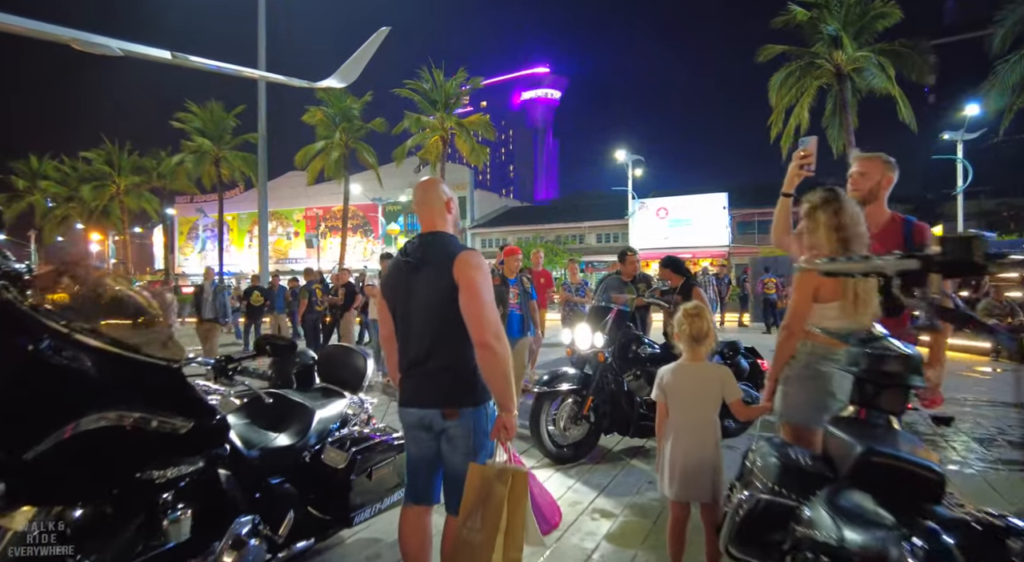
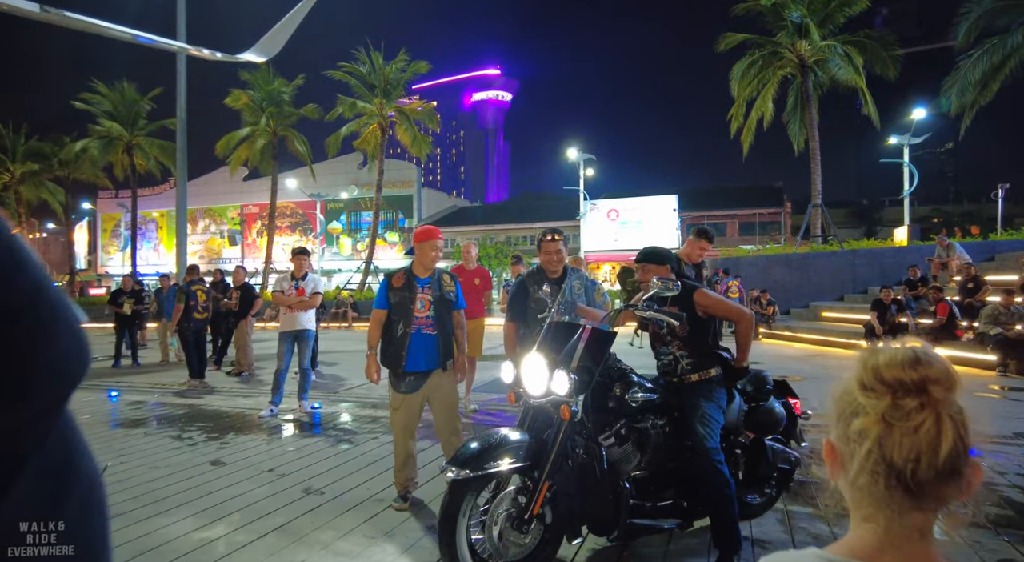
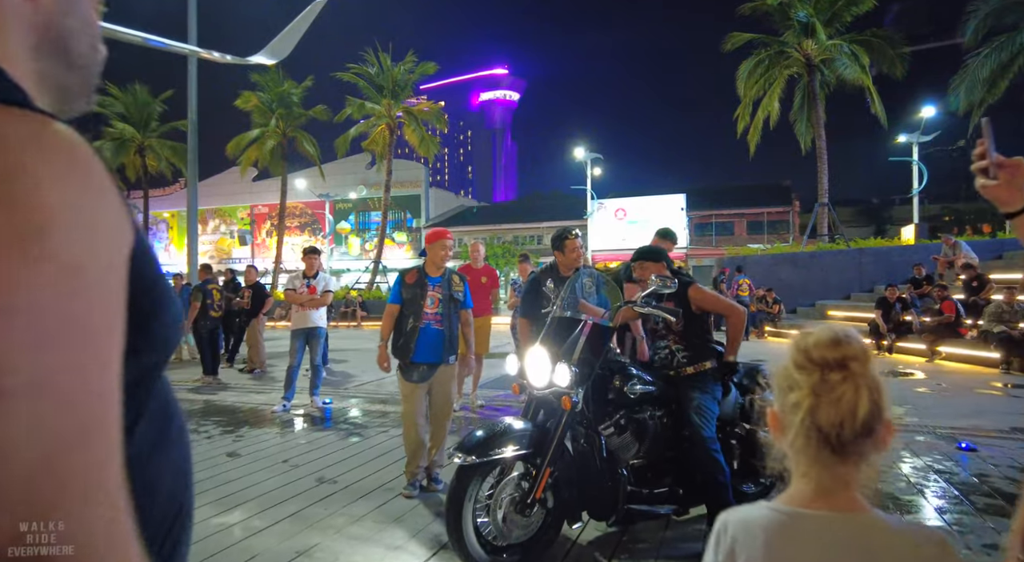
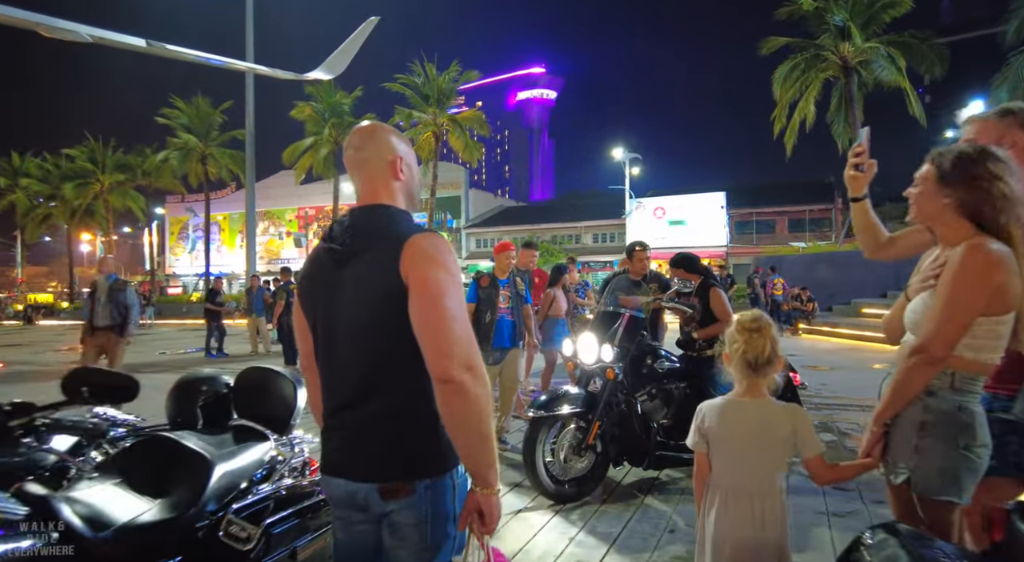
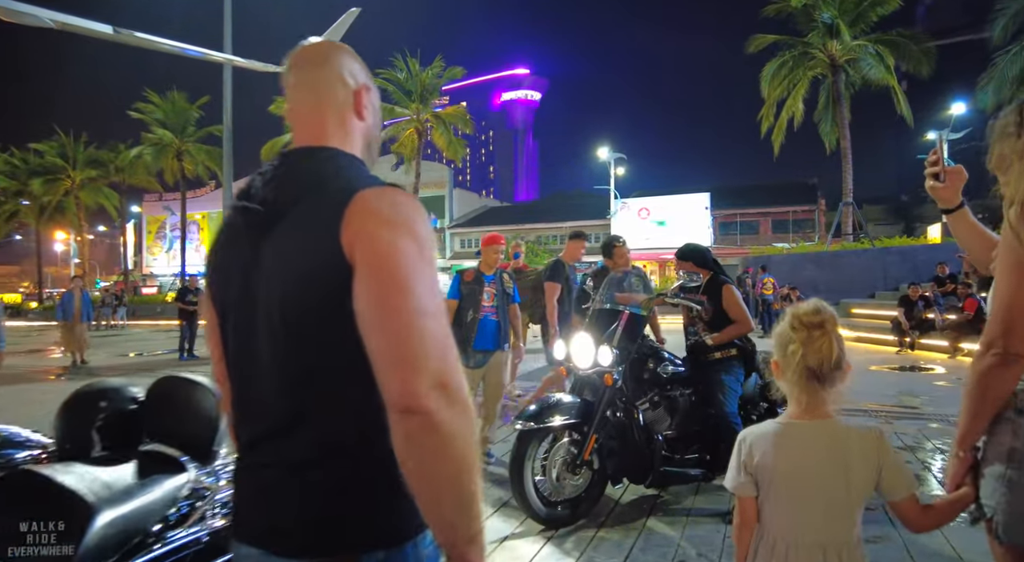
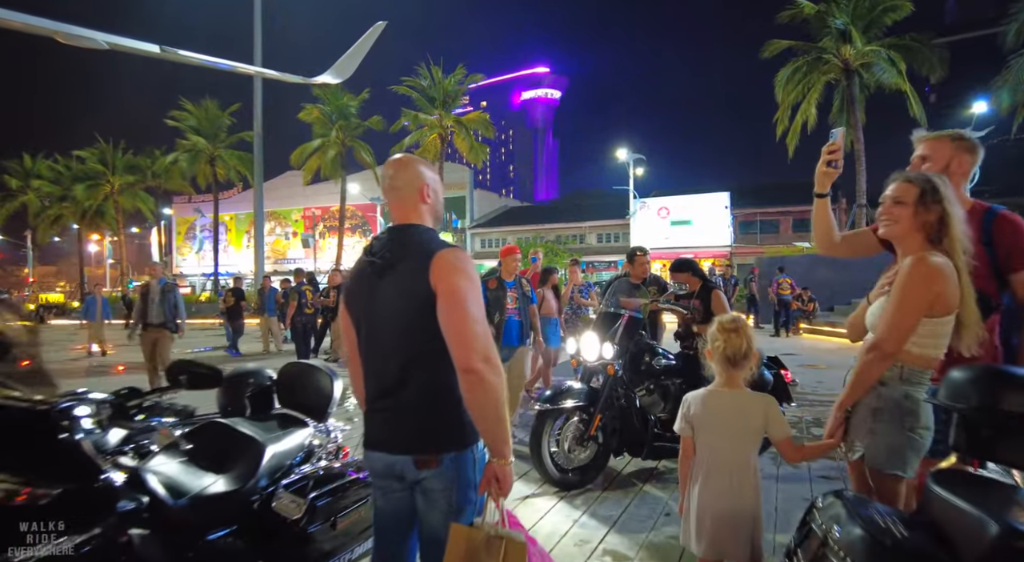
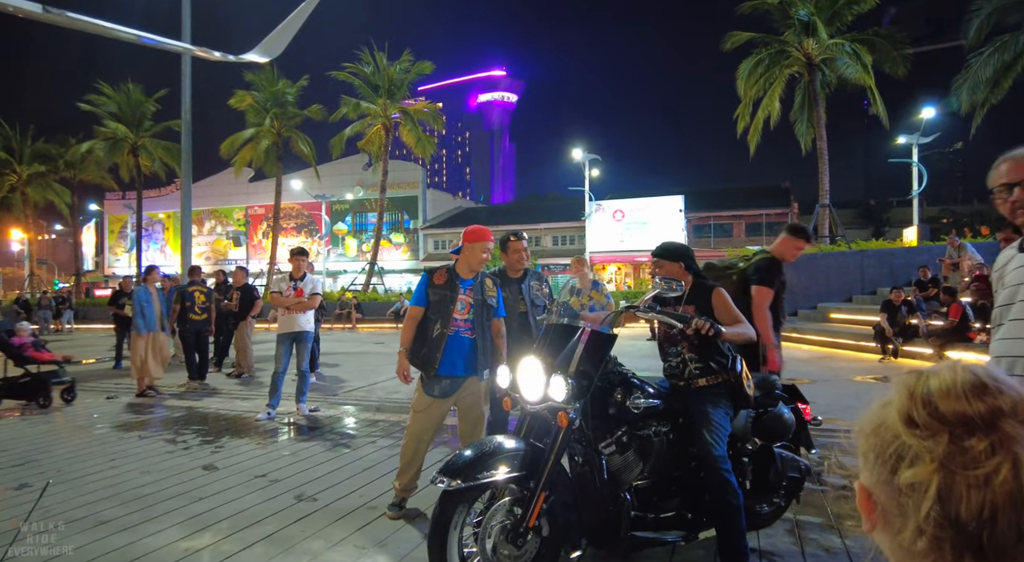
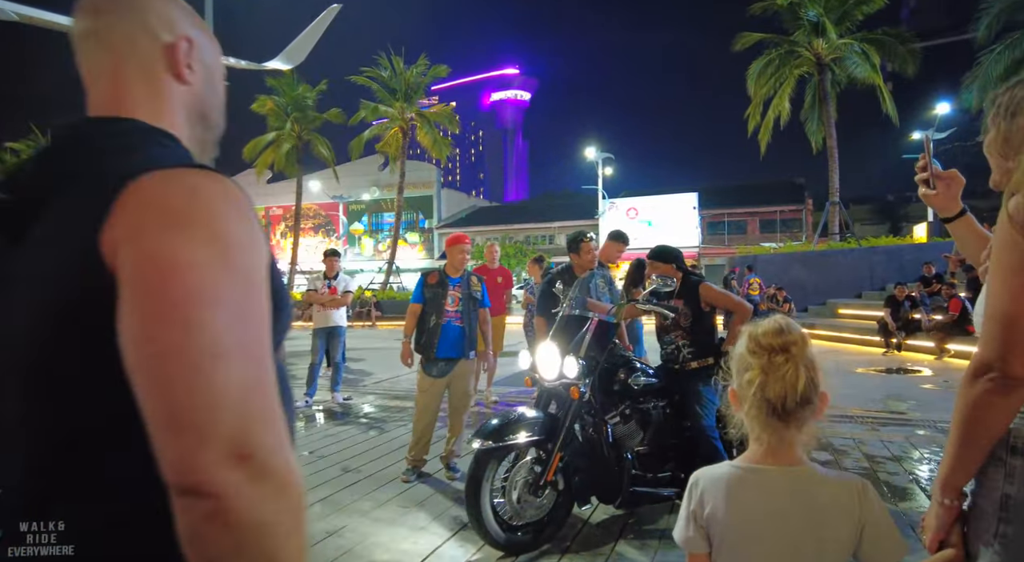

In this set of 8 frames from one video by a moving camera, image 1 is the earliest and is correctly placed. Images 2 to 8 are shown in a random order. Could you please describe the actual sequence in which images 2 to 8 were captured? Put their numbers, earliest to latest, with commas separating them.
6, 4, 5, 8, 3, 2, 7
